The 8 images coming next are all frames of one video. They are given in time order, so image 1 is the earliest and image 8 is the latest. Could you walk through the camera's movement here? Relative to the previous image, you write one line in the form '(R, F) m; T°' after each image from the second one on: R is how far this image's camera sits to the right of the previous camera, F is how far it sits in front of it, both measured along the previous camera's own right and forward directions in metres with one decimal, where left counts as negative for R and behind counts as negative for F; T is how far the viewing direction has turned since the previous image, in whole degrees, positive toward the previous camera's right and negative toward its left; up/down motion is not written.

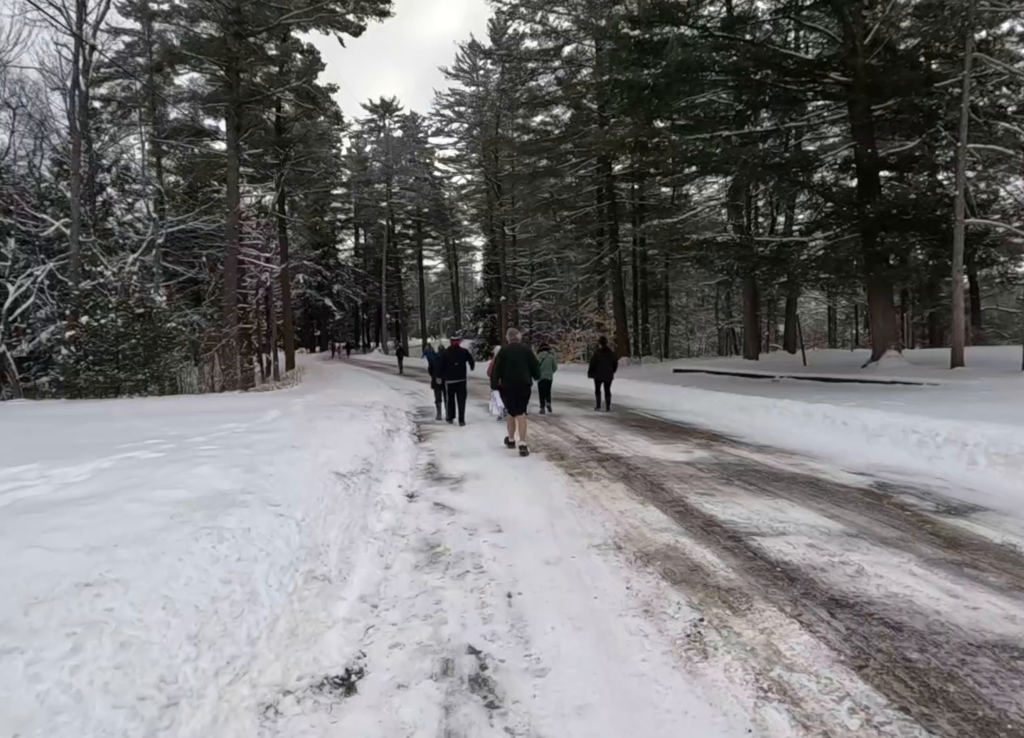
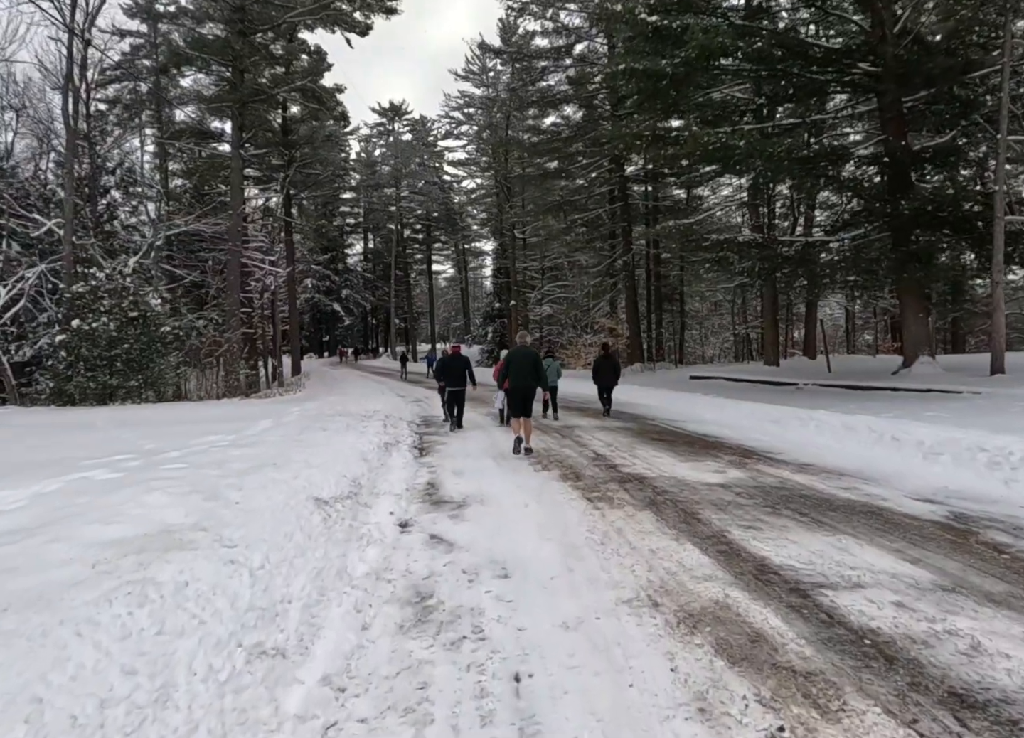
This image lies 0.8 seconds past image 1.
(0.0, +0.8) m; -1°
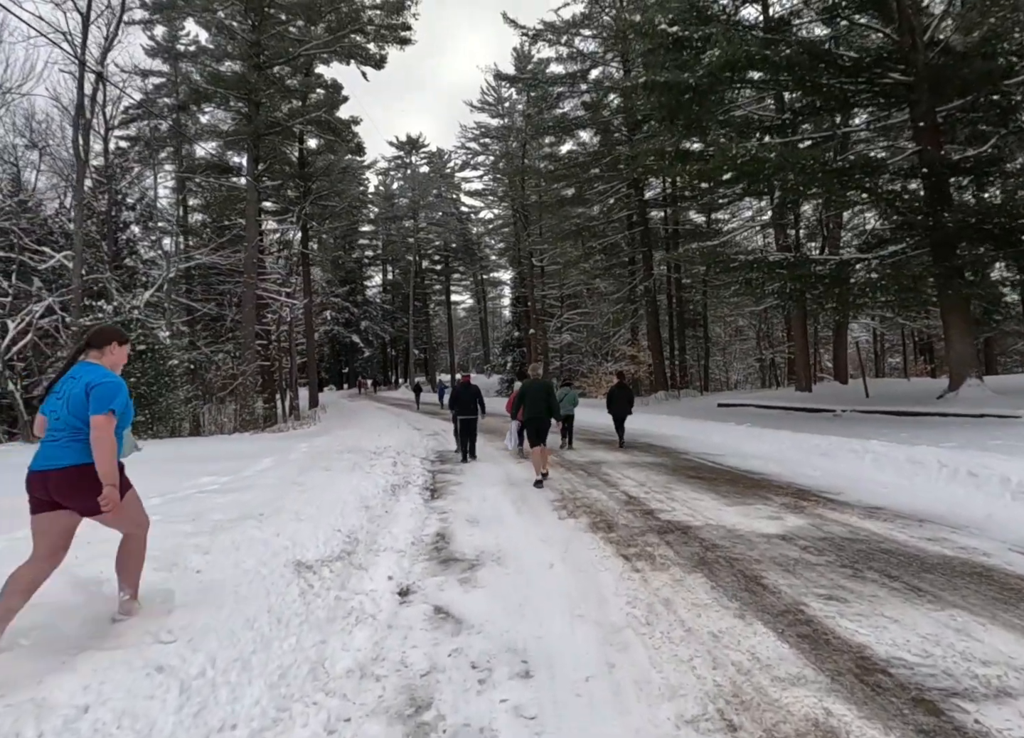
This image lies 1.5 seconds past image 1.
(0.0, +0.8) m; -2°
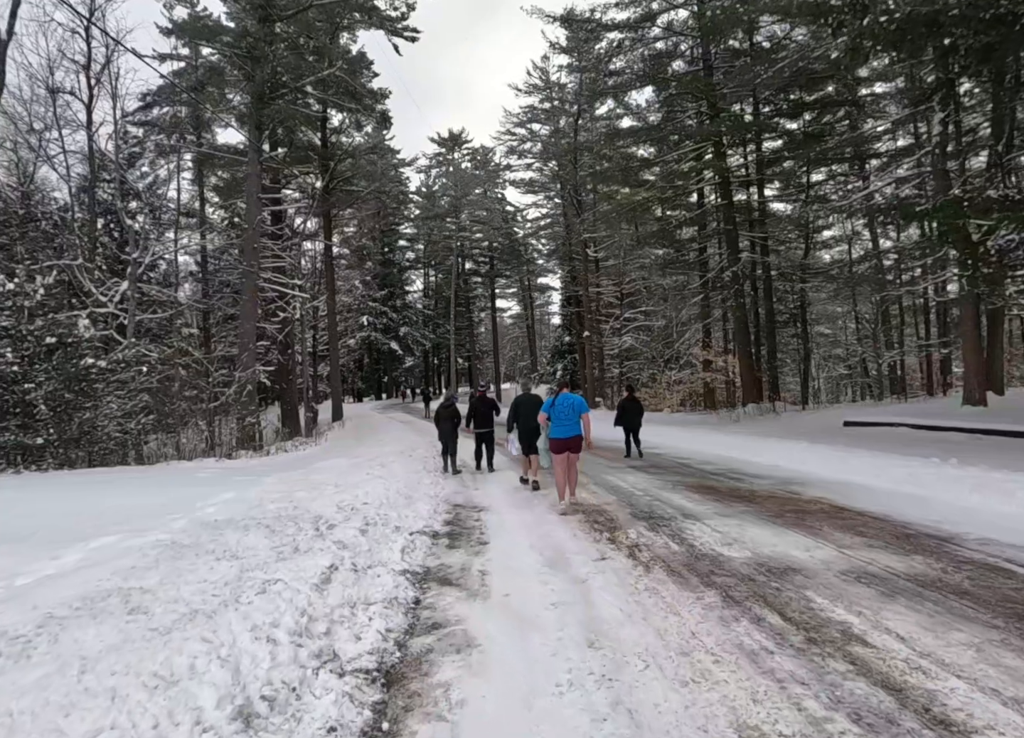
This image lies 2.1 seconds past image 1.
(-0.2, +4.6) m; -4°
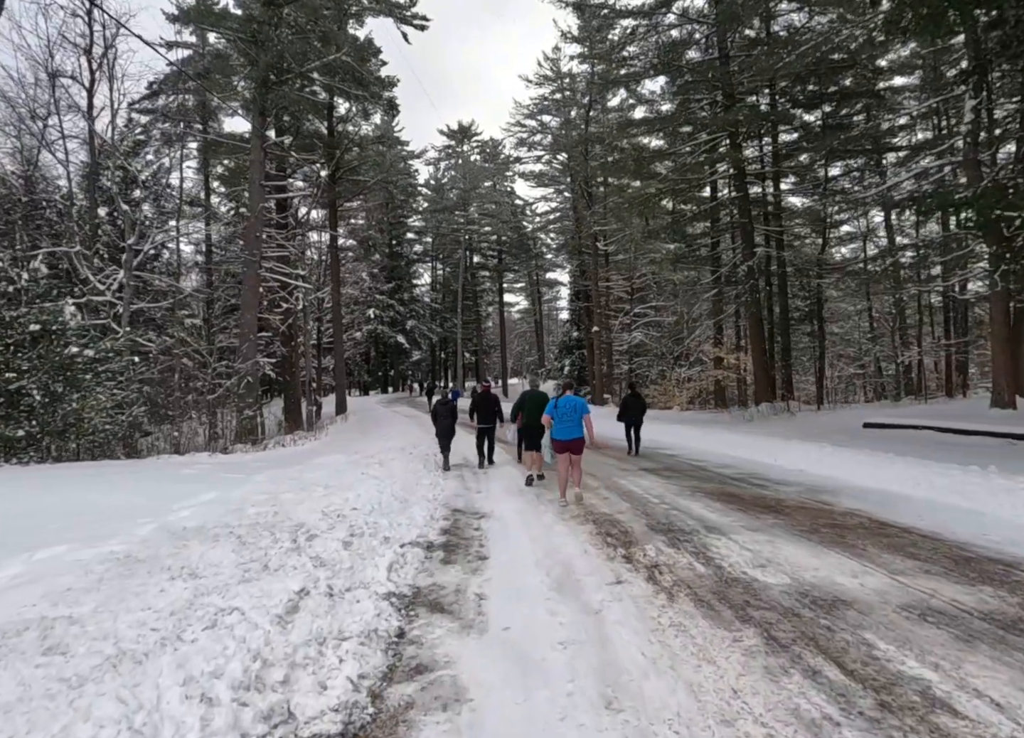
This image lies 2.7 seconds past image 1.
(0.0, +0.5) m; -1°
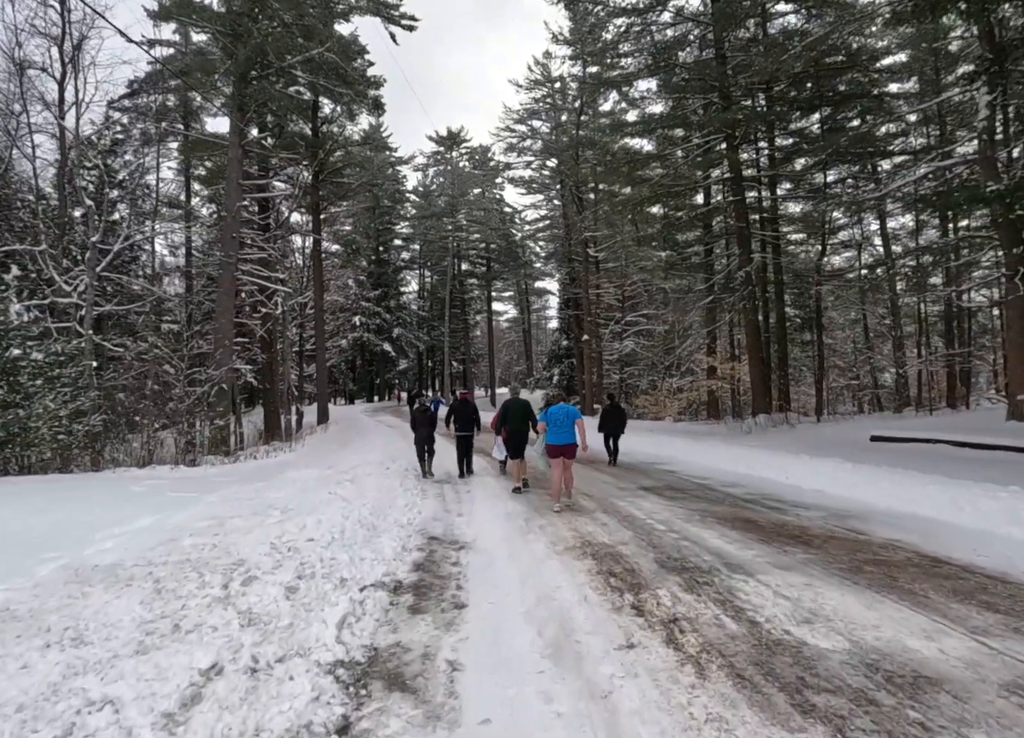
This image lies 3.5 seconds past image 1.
(0.0, +0.8) m; +1°
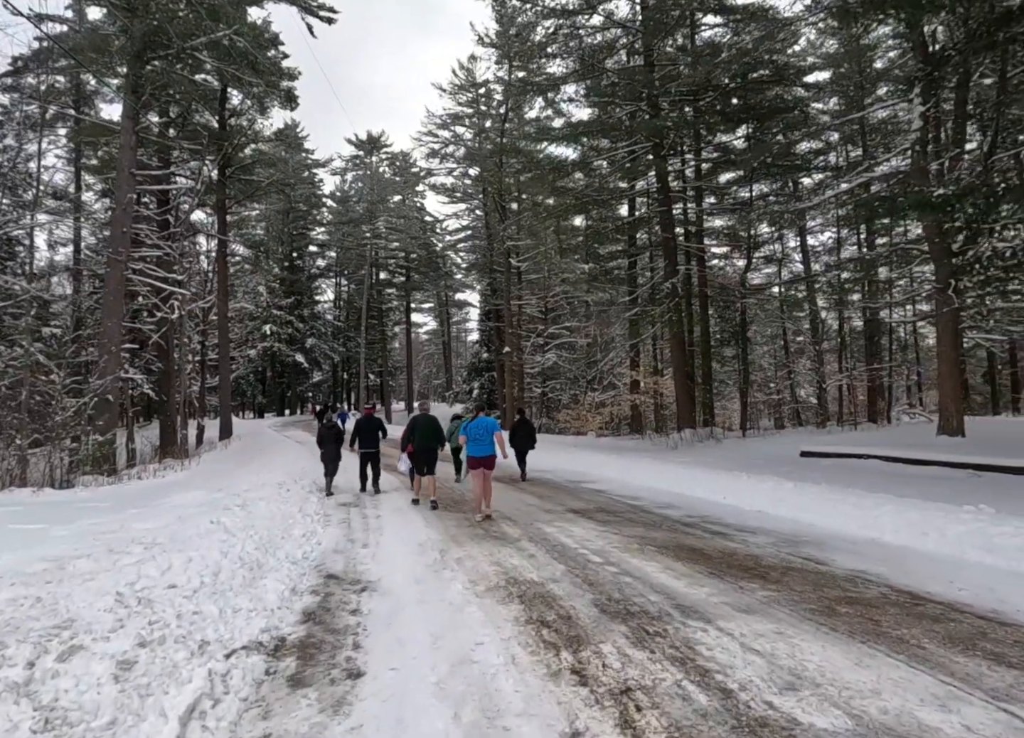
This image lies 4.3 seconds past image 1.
(0.0, +0.7) m; +7°
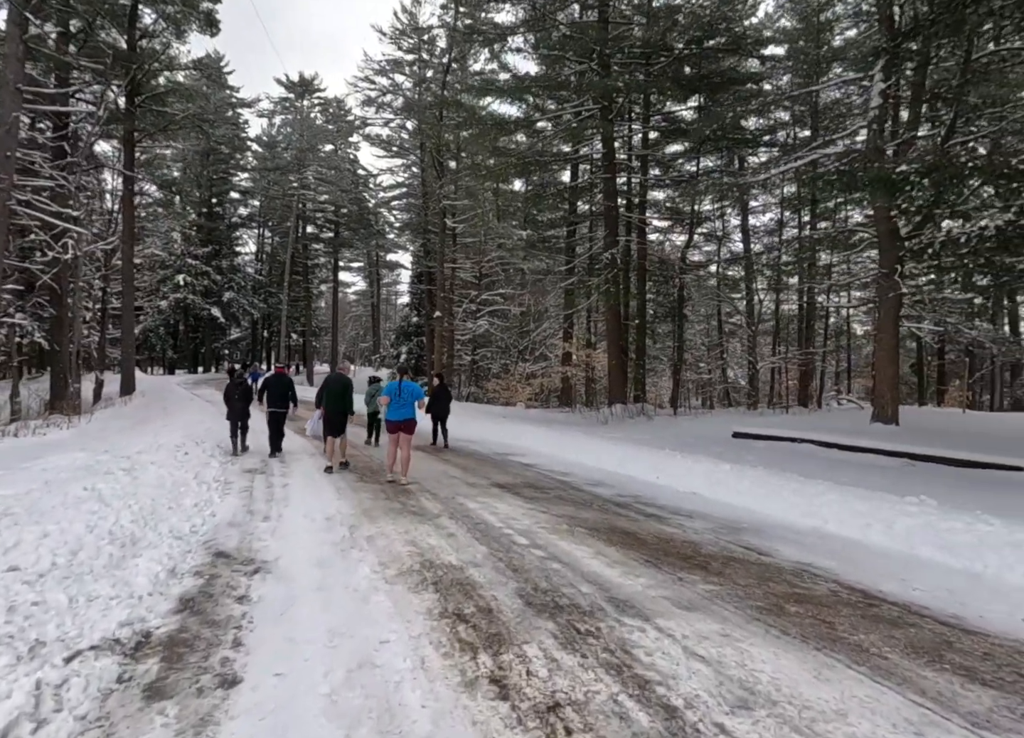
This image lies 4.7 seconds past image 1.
(0.0, +0.5) m; +6°
